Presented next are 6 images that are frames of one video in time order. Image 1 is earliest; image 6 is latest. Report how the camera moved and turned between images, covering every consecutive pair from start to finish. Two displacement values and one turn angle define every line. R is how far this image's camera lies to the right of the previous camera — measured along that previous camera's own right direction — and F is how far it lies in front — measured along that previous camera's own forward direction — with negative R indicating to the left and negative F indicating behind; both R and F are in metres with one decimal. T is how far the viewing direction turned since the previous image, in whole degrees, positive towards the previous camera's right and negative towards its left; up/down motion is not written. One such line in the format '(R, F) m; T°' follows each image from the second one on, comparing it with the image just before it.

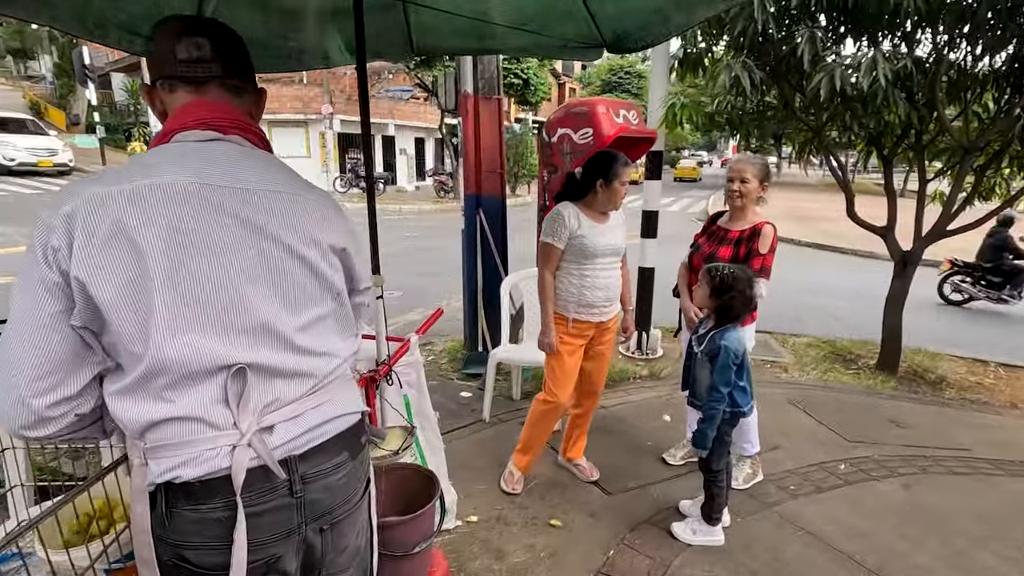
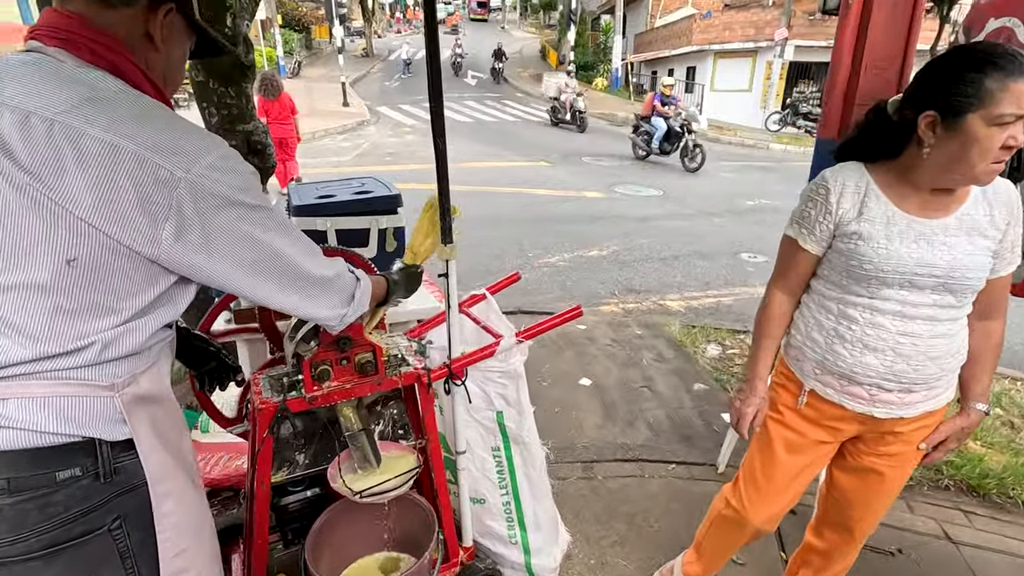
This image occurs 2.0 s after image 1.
(+0.7, +1.3) m; -43°
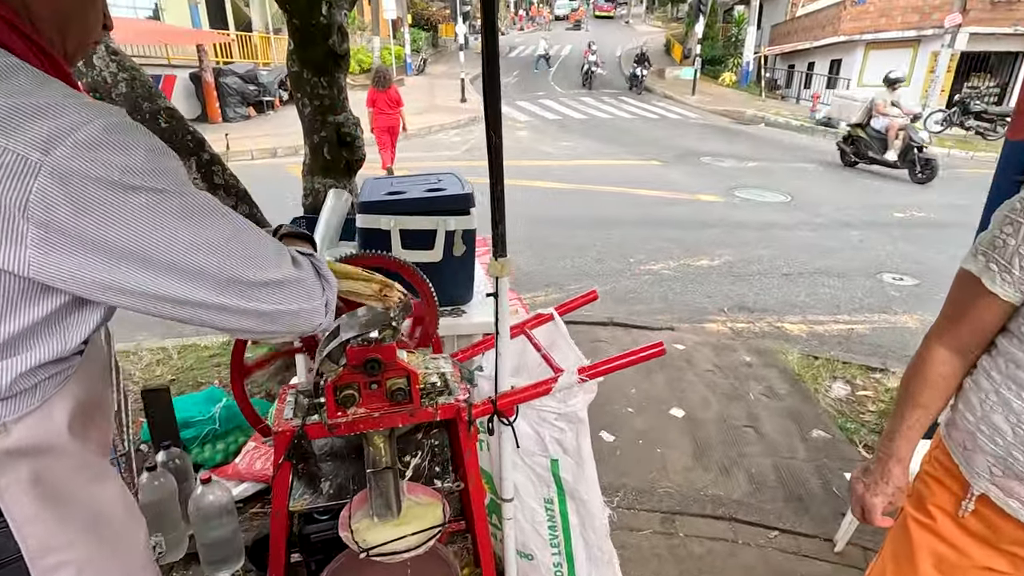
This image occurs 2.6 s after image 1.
(+0.1, +0.3) m; -11°
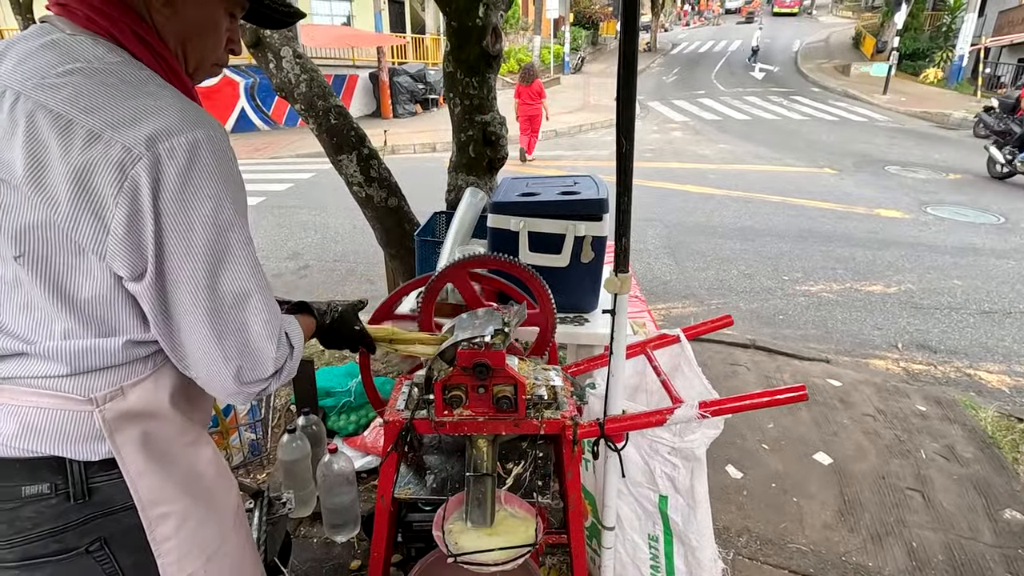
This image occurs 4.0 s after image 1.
(0.0, +0.1) m; -15°
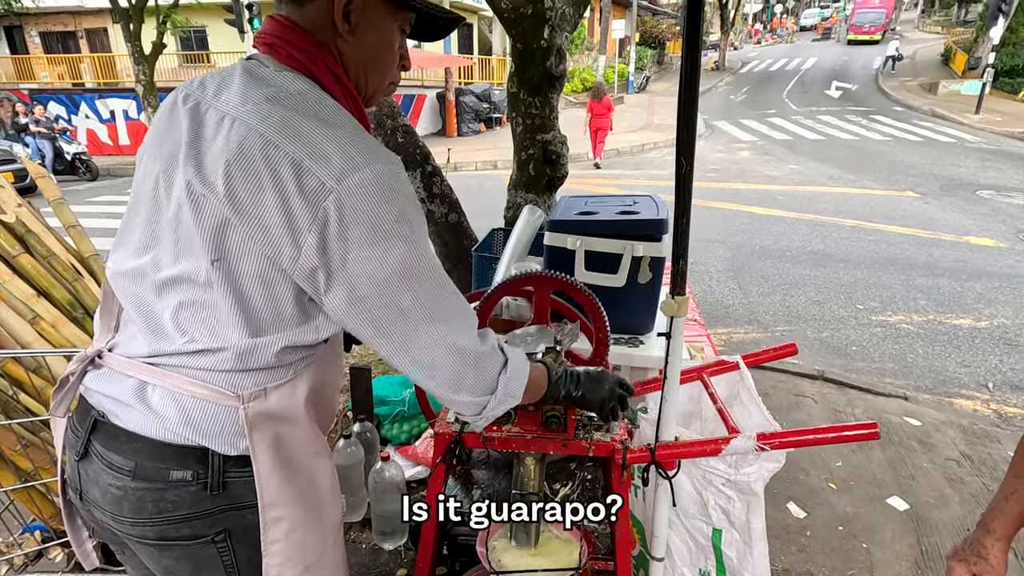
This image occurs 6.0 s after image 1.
(0.0, 0.0) m; -6°
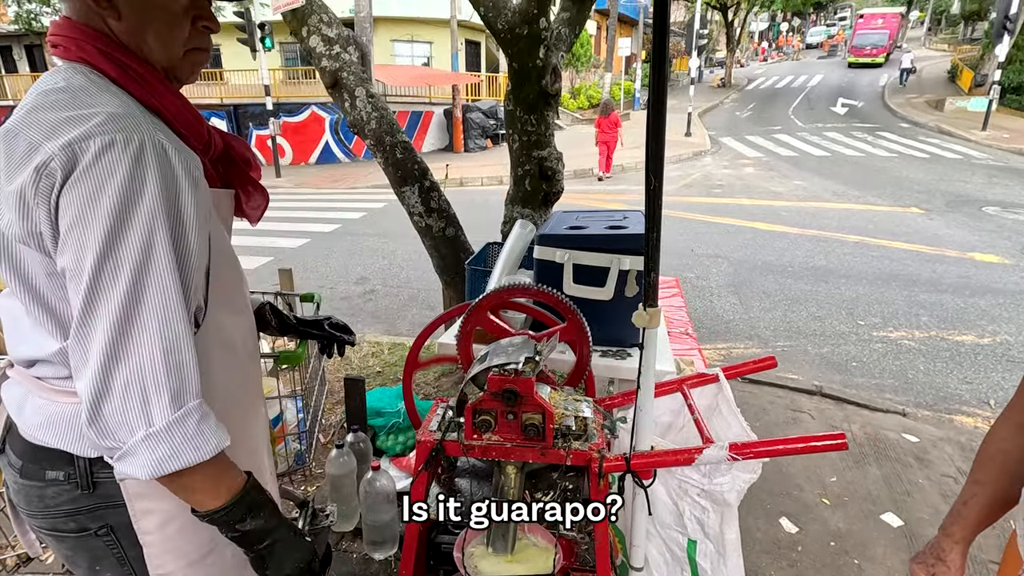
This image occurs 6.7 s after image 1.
(+0.1, 0.0) m; -1°
